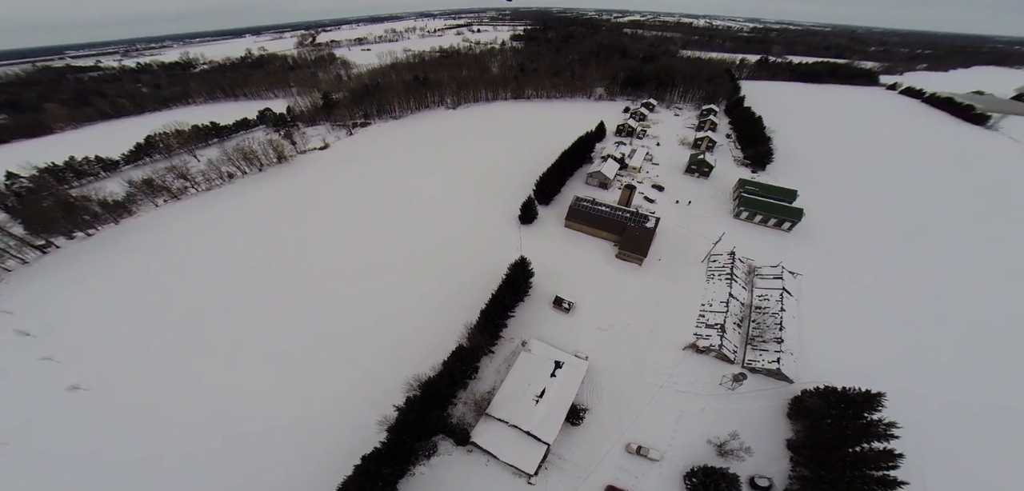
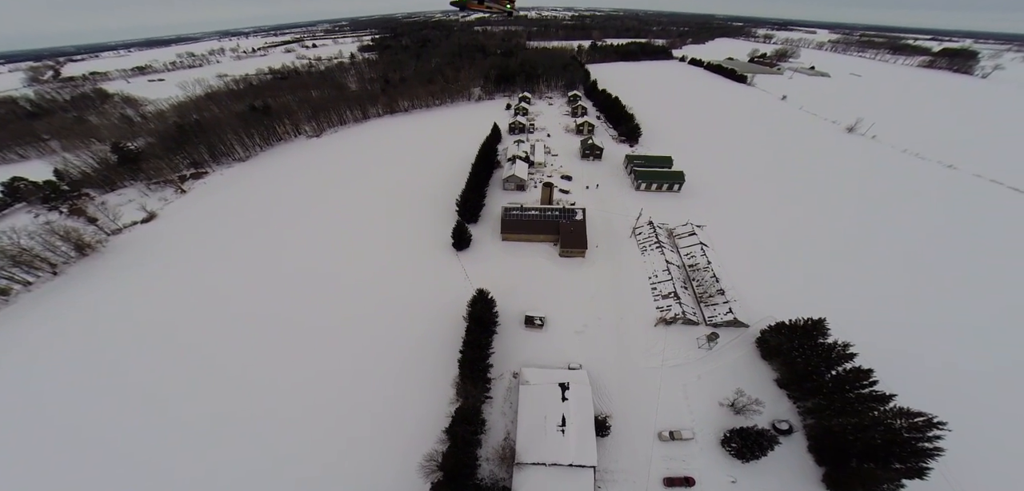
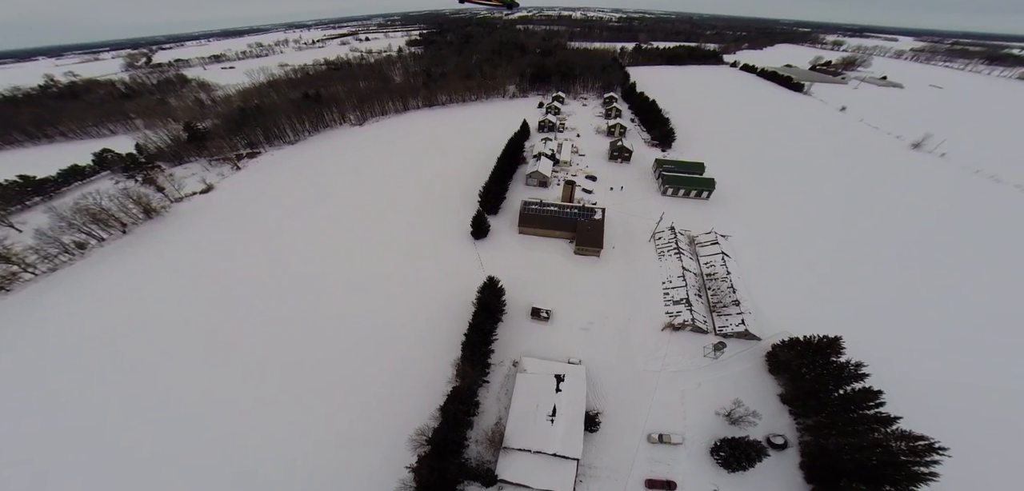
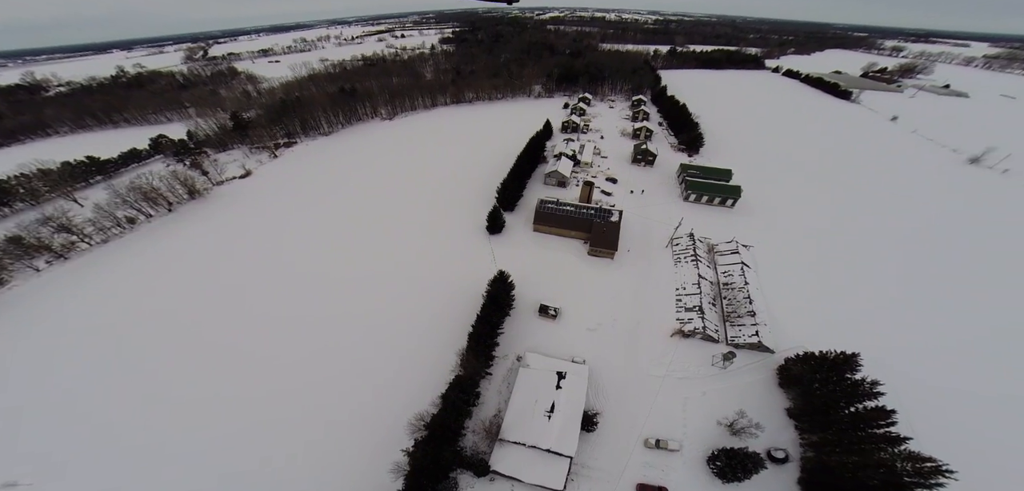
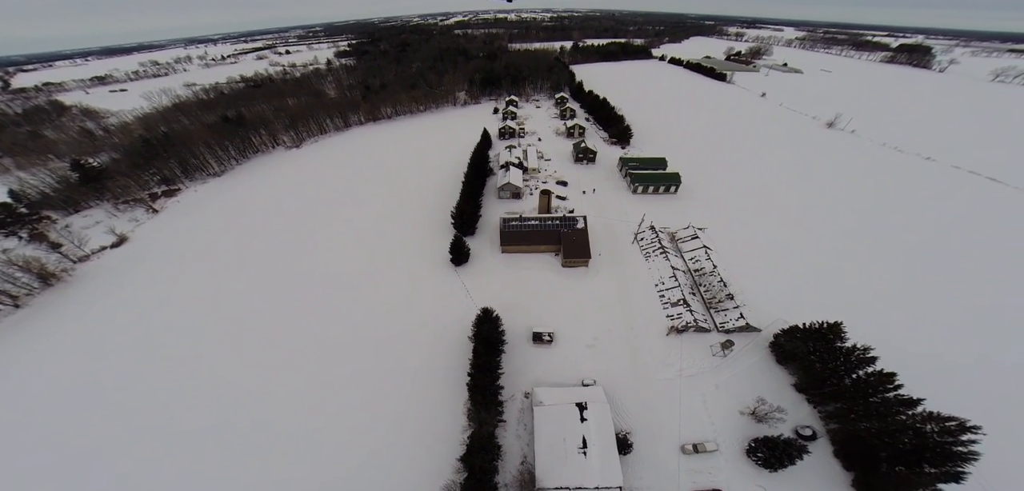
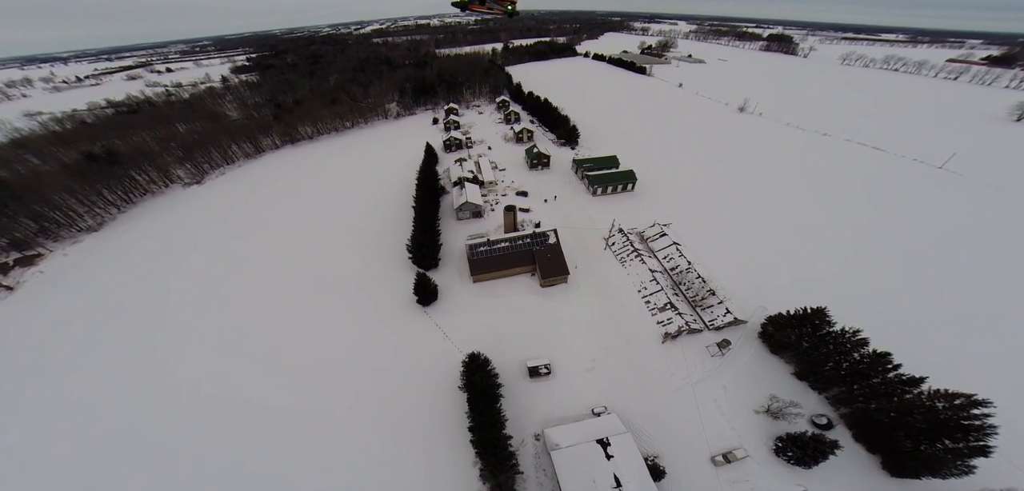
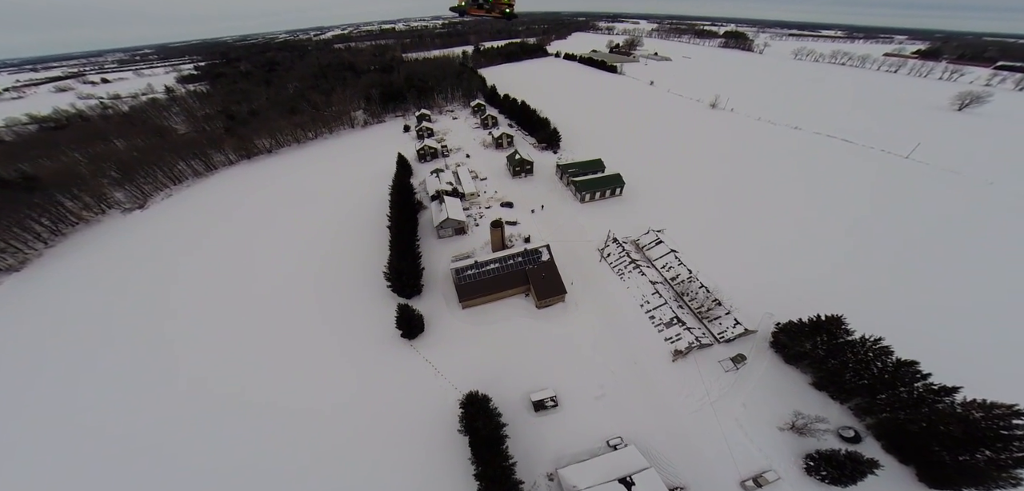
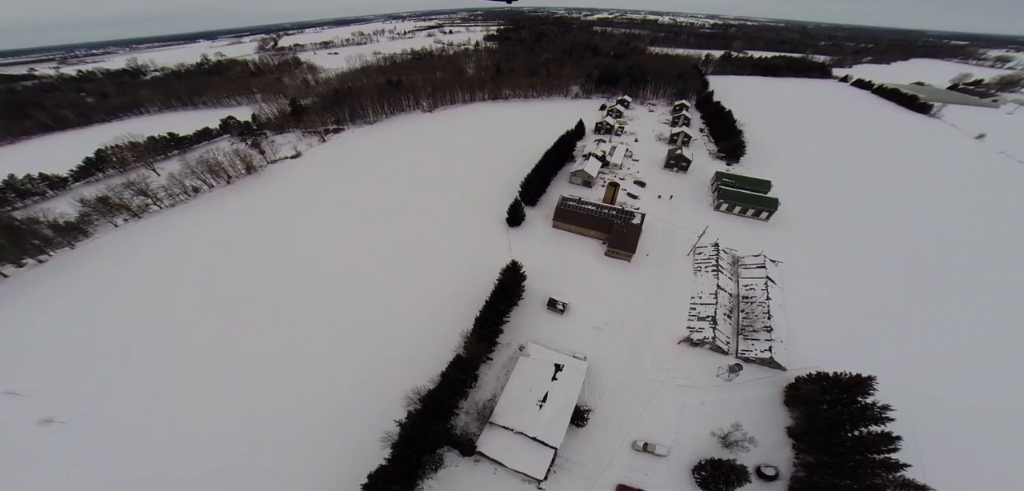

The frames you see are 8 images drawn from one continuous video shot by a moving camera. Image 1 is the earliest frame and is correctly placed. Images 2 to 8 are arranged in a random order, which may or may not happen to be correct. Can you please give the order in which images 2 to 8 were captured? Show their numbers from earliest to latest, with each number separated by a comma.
8, 4, 3, 2, 5, 6, 7
